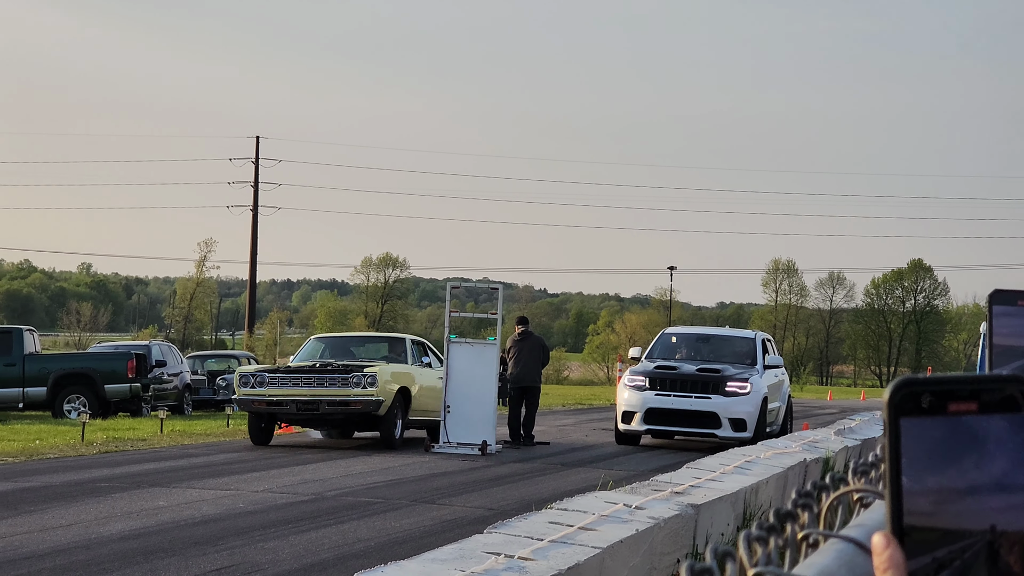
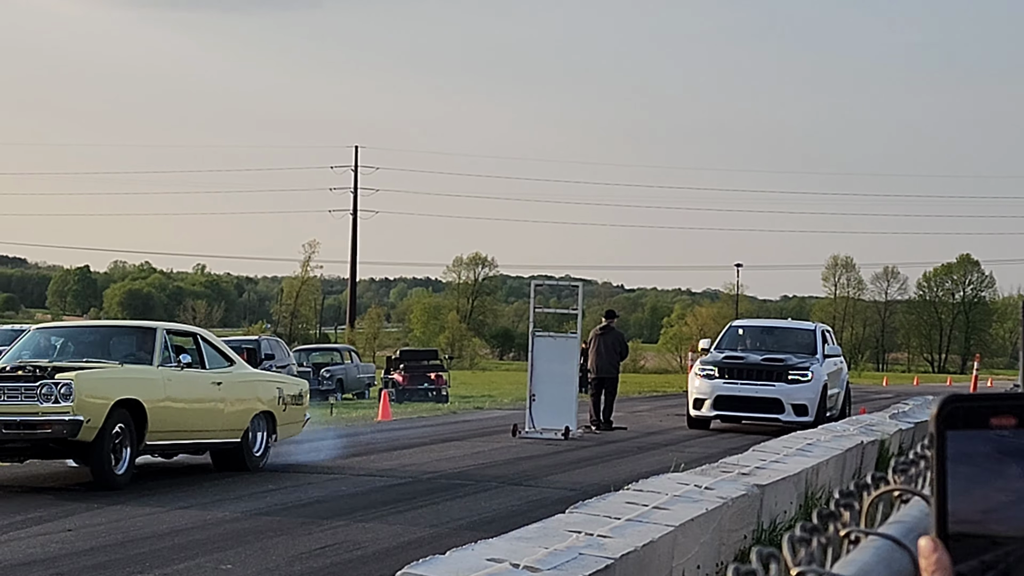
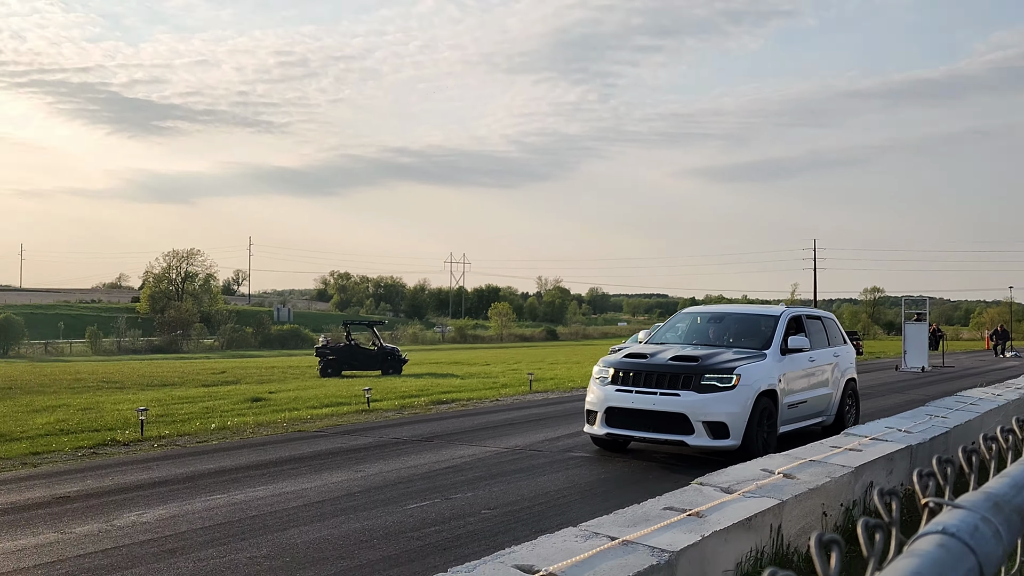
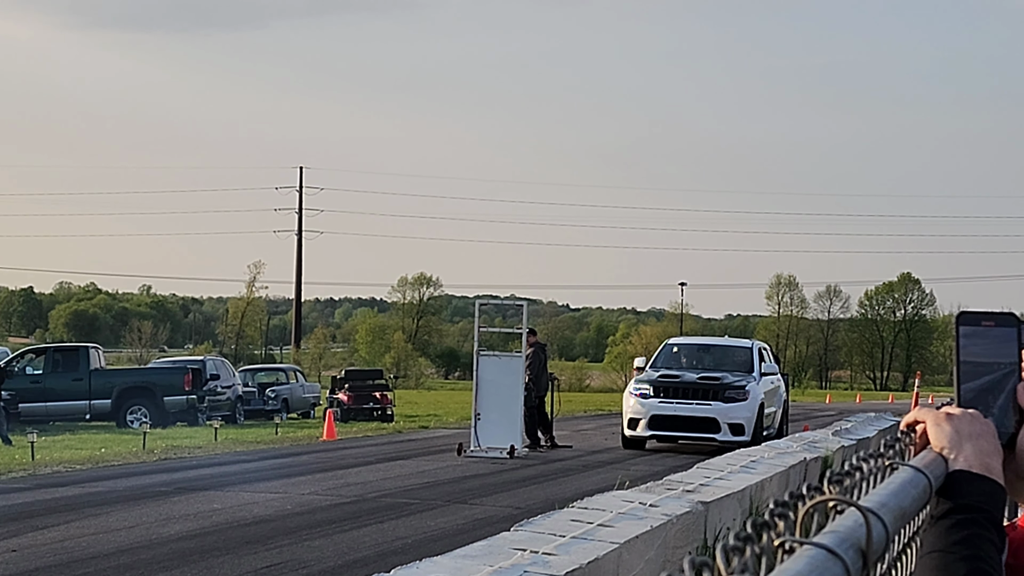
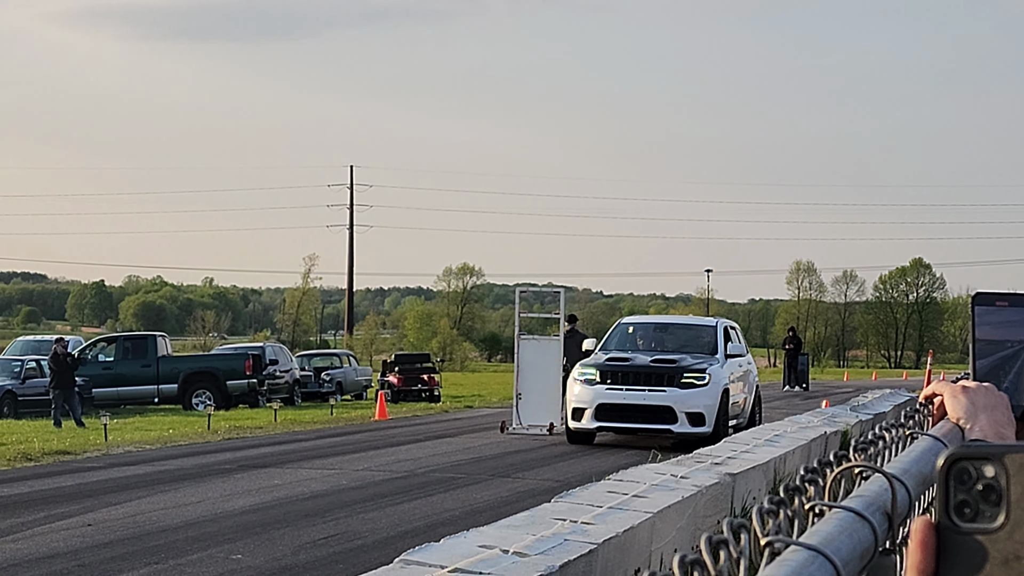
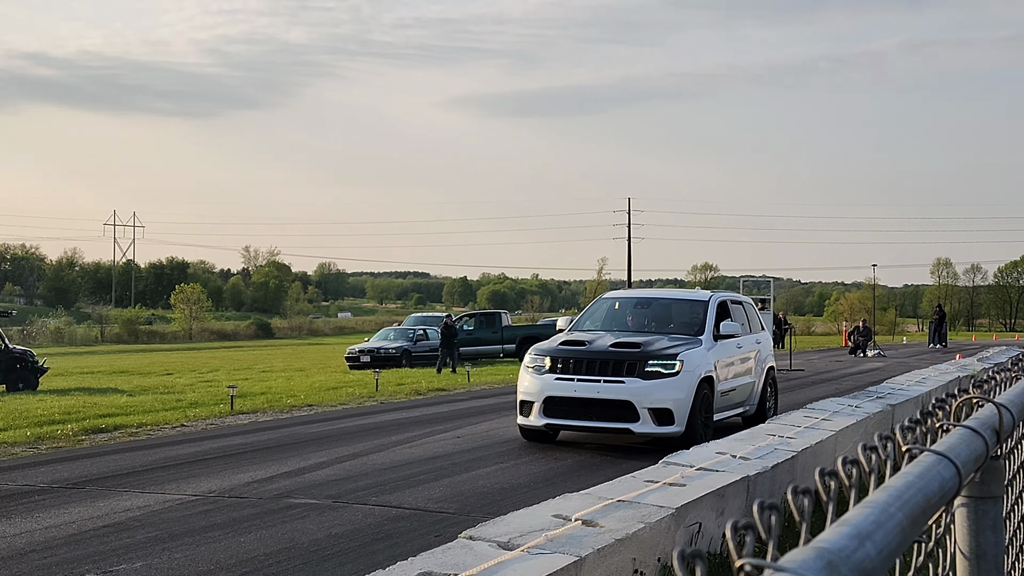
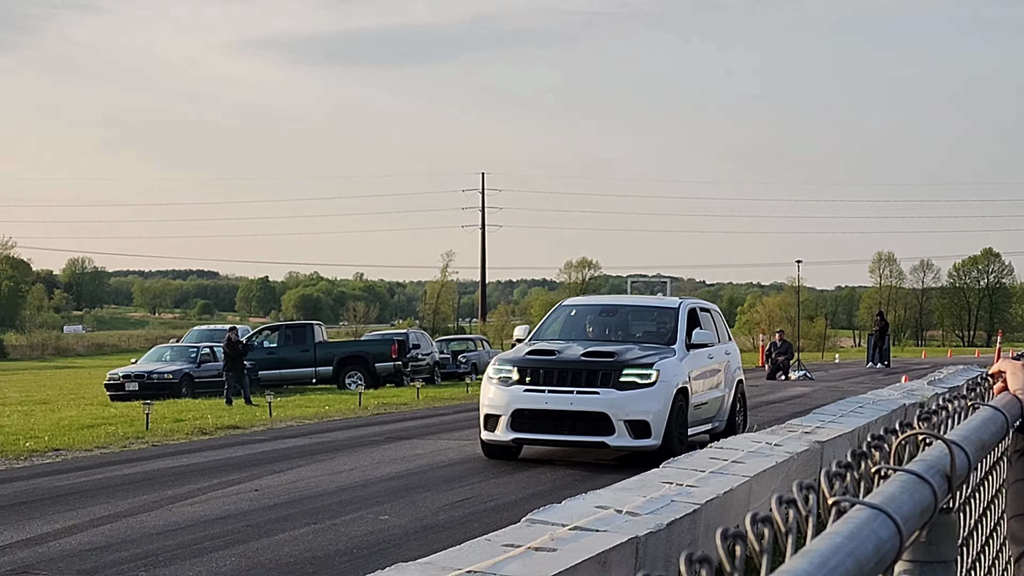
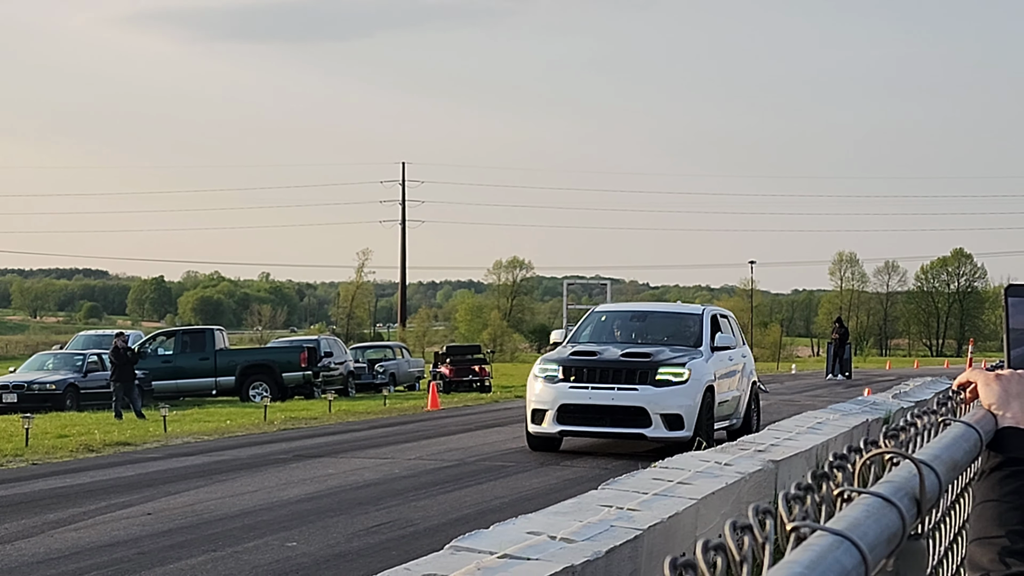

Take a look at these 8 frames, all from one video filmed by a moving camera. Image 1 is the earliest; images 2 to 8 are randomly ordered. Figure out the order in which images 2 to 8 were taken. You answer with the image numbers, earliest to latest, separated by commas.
2, 4, 5, 8, 7, 6, 3
